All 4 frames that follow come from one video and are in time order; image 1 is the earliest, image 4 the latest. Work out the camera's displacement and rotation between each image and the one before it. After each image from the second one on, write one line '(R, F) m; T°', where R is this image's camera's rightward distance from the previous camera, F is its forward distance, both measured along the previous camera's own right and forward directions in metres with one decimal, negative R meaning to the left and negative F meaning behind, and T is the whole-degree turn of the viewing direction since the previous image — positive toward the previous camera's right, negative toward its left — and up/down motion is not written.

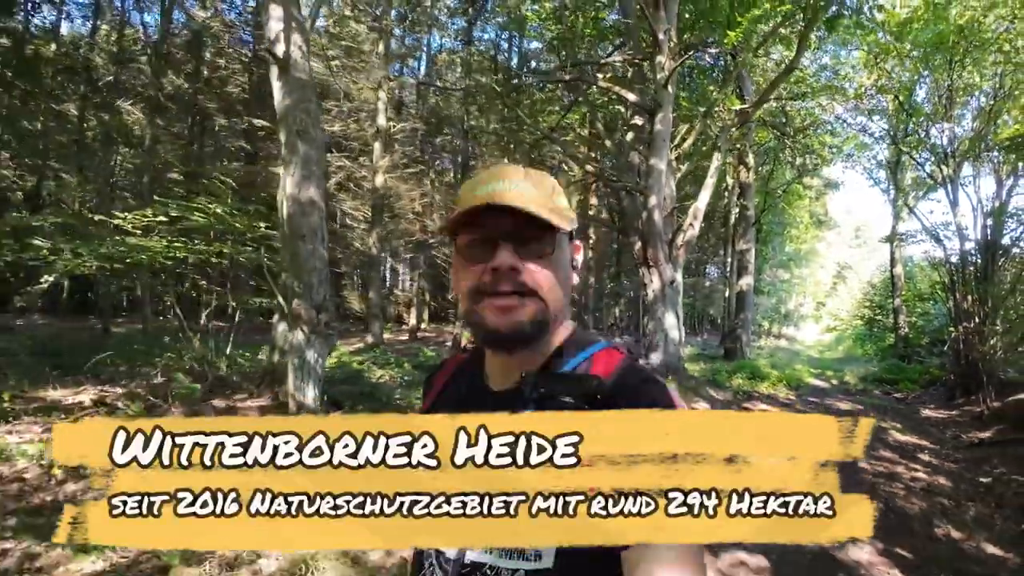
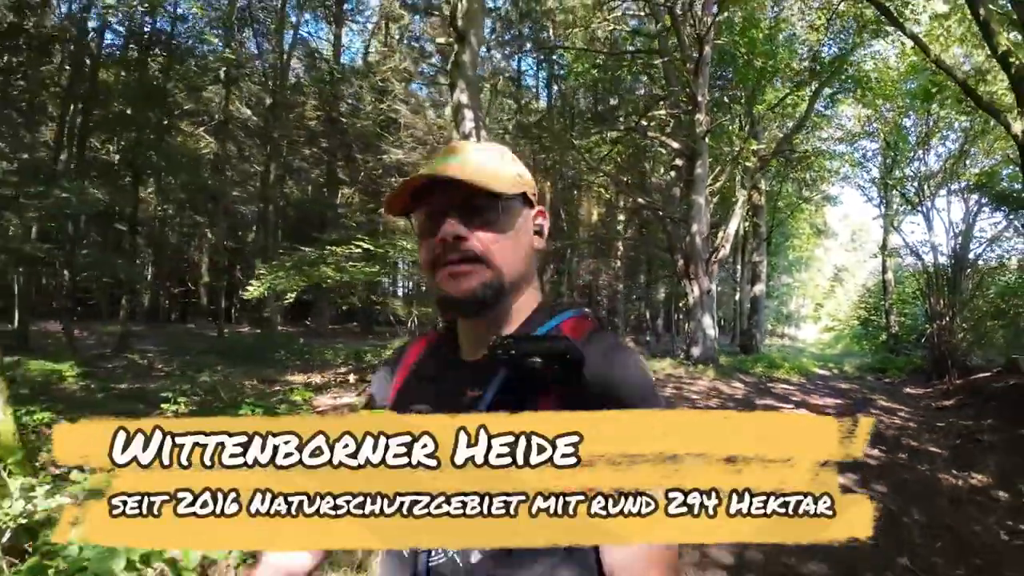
(-1.3, -2.5) m; 0°
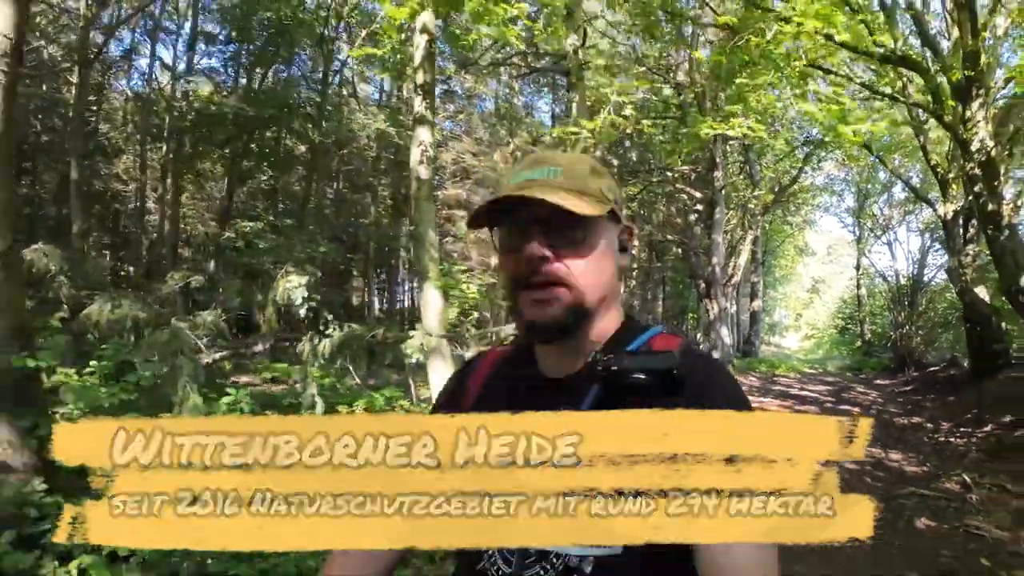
(-2.0, -3.5) m; +2°
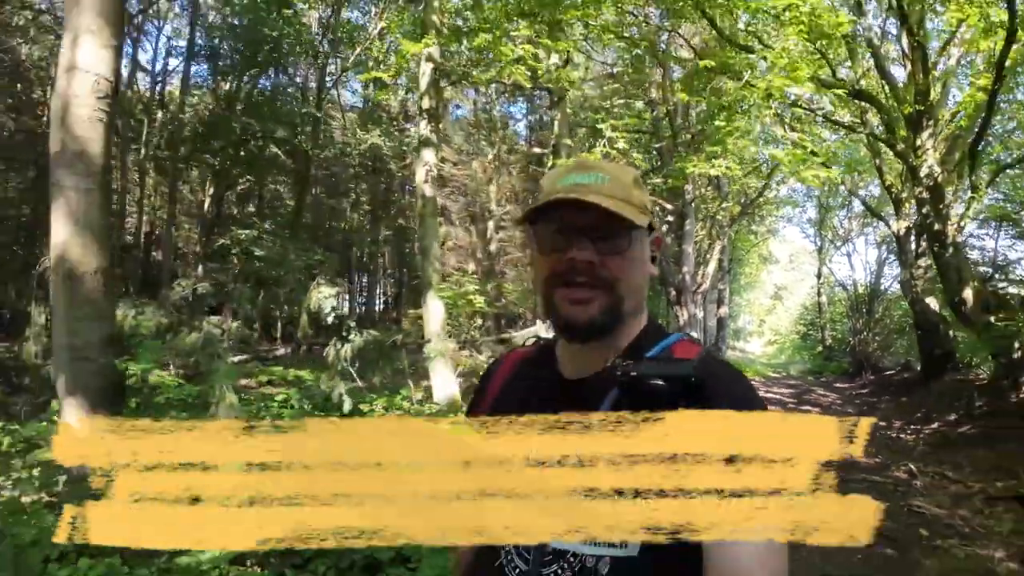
(-0.3, -0.6) m; +3°
